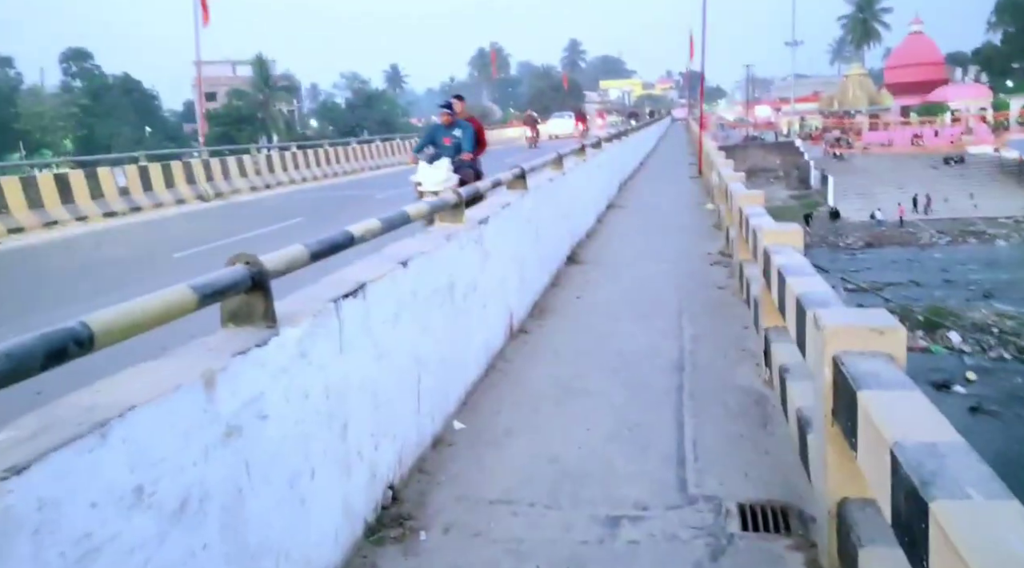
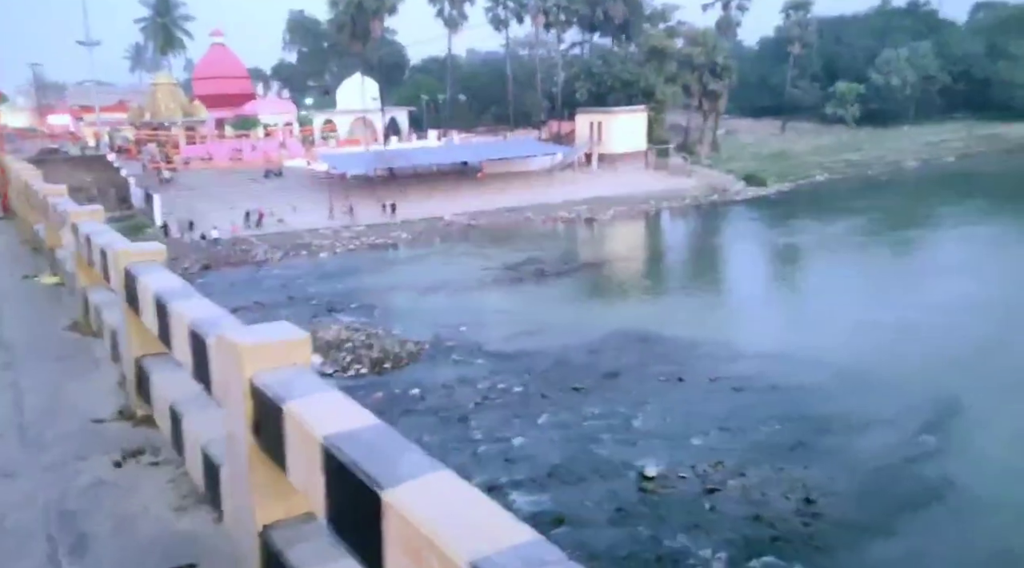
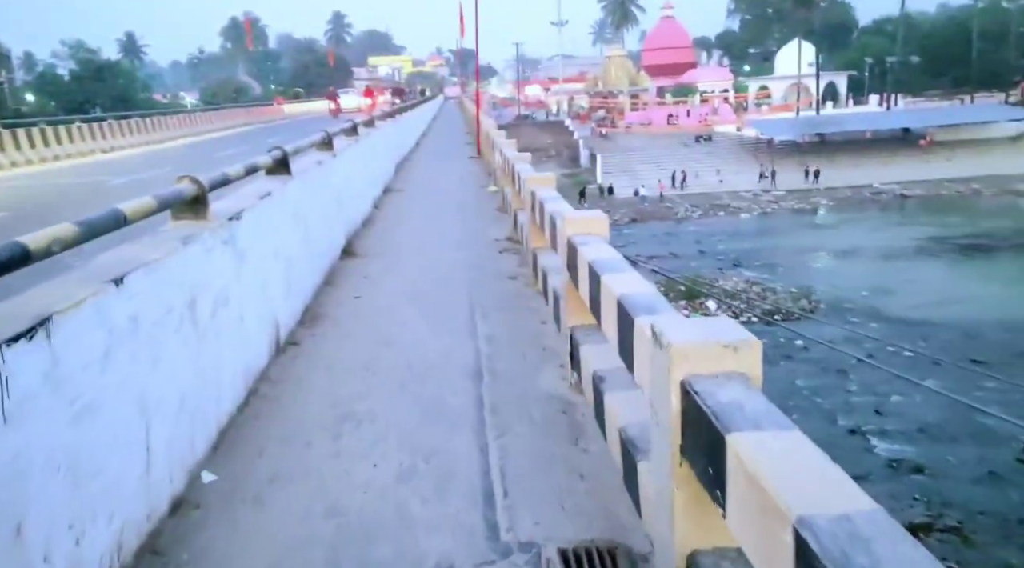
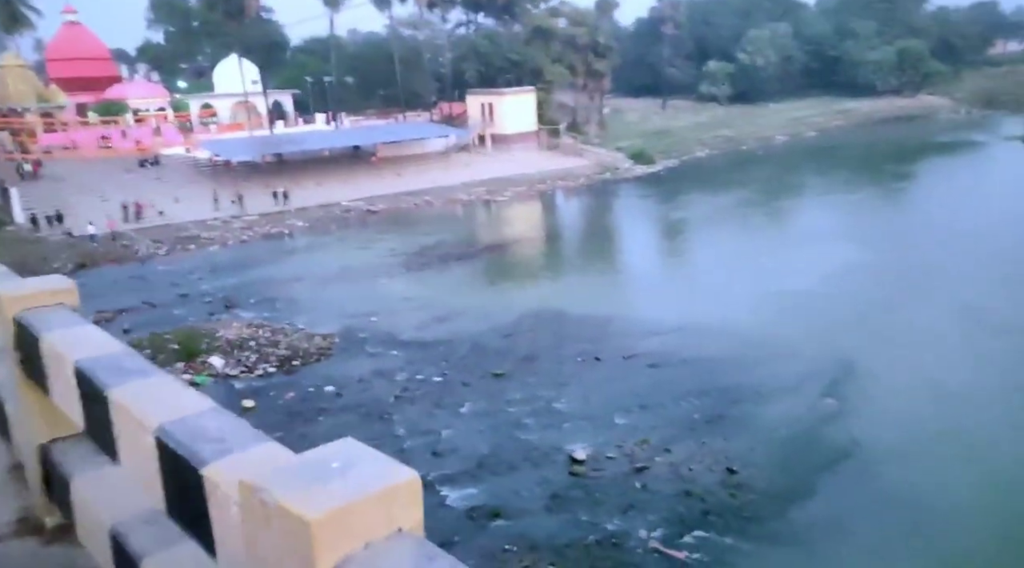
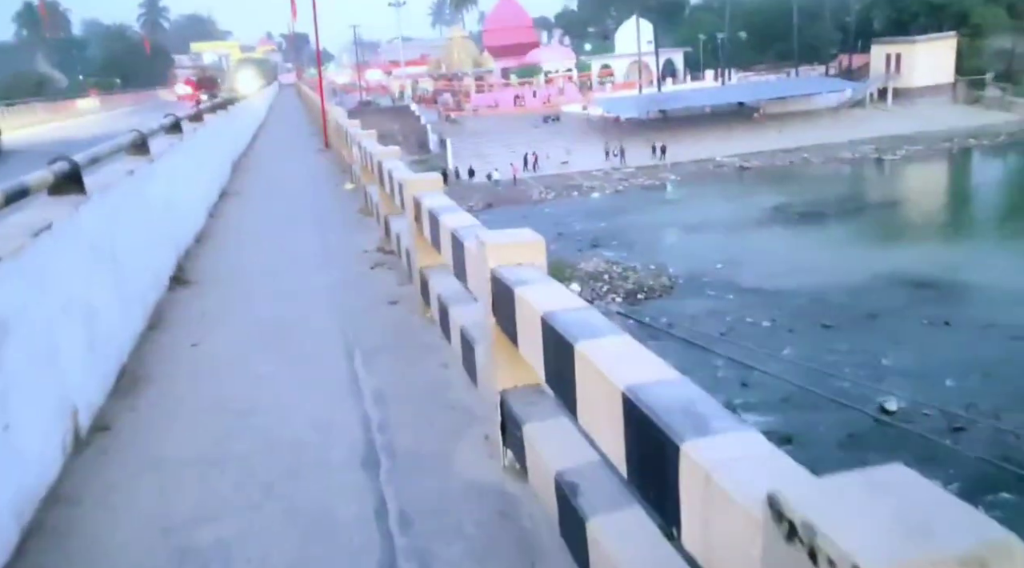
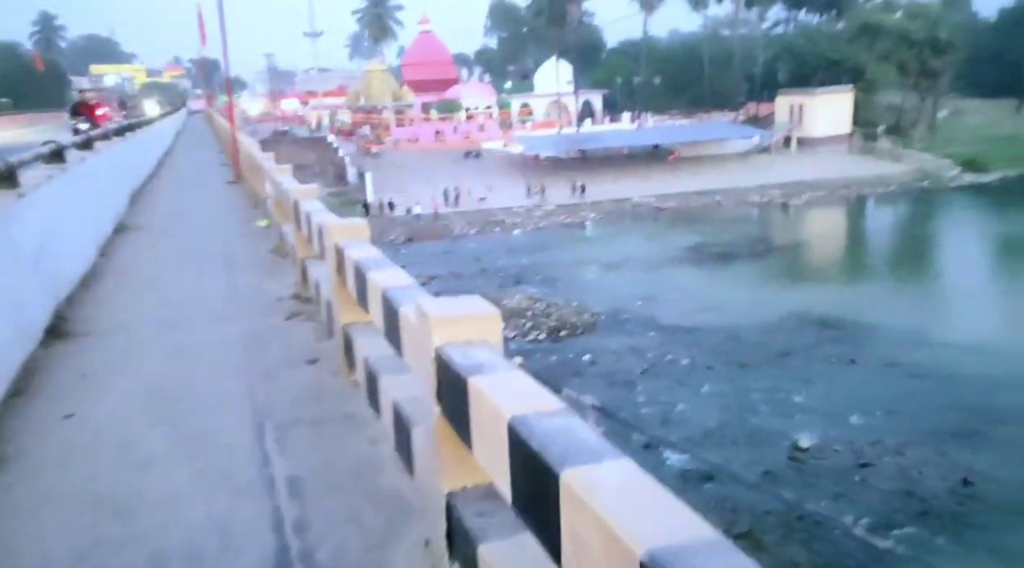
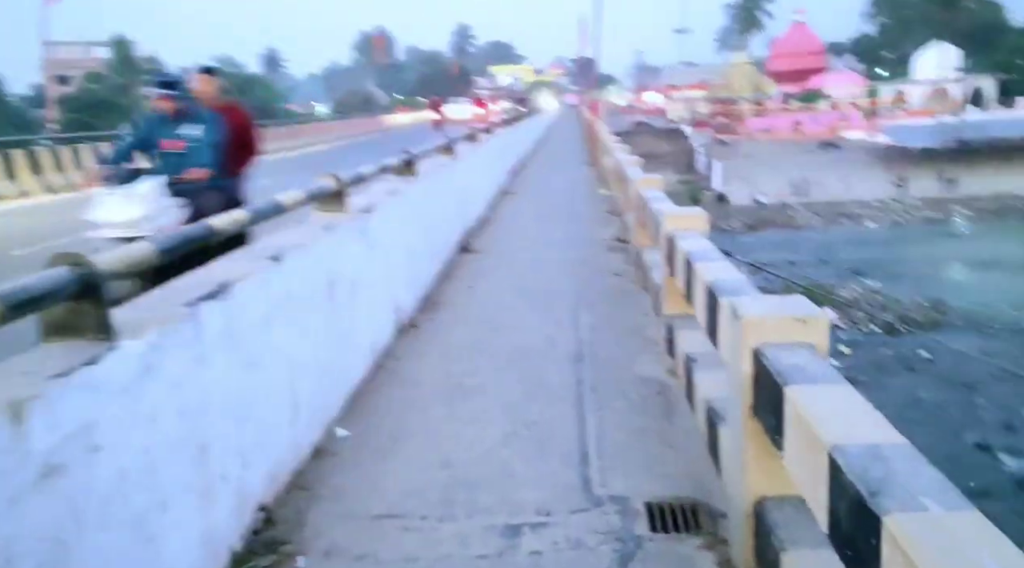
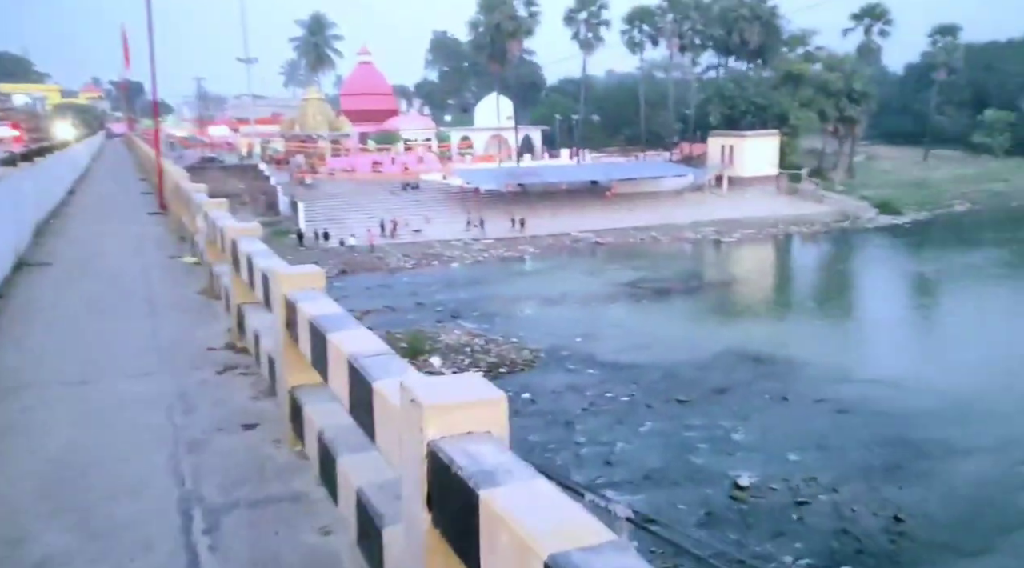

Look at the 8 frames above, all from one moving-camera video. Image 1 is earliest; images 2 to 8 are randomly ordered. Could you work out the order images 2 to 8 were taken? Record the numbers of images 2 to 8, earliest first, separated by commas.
7, 3, 5, 6, 8, 2, 4
